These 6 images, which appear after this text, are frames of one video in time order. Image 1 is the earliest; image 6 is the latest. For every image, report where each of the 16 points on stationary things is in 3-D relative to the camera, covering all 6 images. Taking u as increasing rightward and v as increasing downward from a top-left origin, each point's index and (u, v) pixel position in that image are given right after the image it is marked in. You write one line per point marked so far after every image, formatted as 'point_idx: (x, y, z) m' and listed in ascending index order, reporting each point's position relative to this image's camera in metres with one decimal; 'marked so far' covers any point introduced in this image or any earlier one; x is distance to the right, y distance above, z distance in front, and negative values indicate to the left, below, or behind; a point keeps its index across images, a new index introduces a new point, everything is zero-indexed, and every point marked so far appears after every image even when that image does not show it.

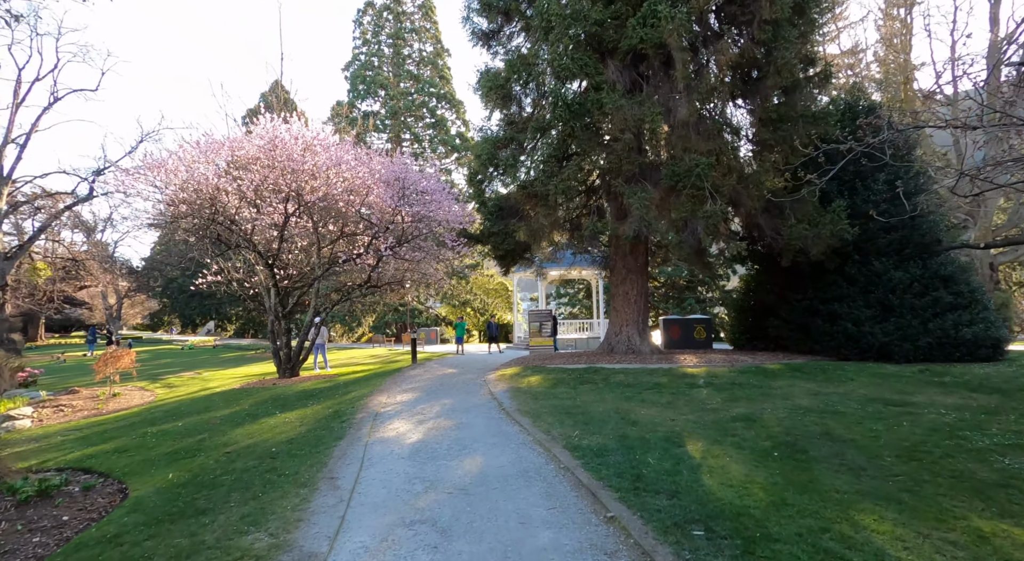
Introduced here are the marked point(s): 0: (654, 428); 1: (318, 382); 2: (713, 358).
0: (+1.8, -1.9, +7.0) m
1: (-5.4, -2.8, +14.8) m
2: (+5.1, -2.0, +13.7) m
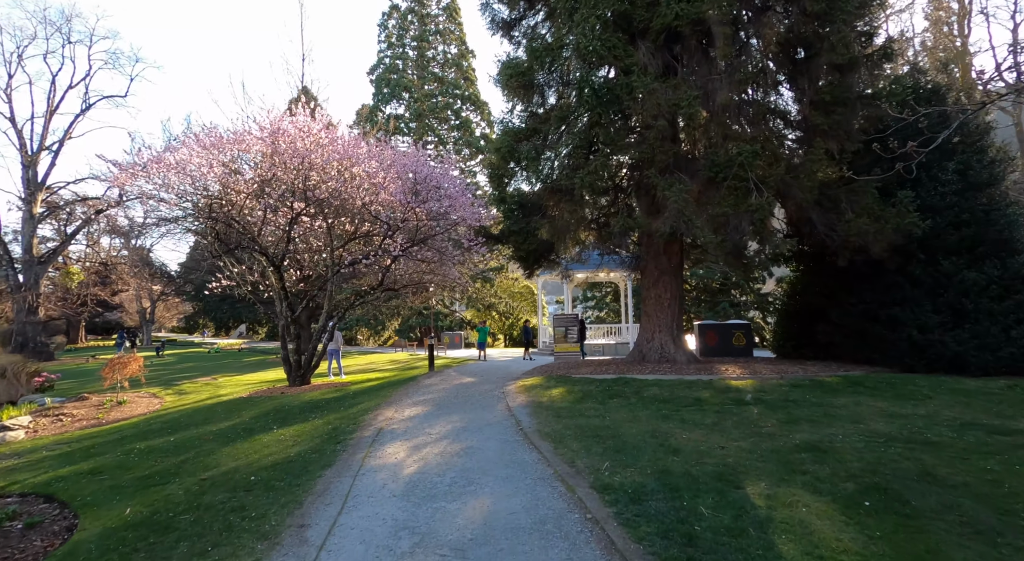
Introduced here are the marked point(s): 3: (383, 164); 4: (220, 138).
0: (+2.0, -1.9, +5.8) m
1: (-4.8, -2.9, +13.9) m
2: (+5.6, -2.0, +12.3) m
3: (-4.0, +3.6, +15.9) m
4: (-7.6, +3.7, +14.0) m
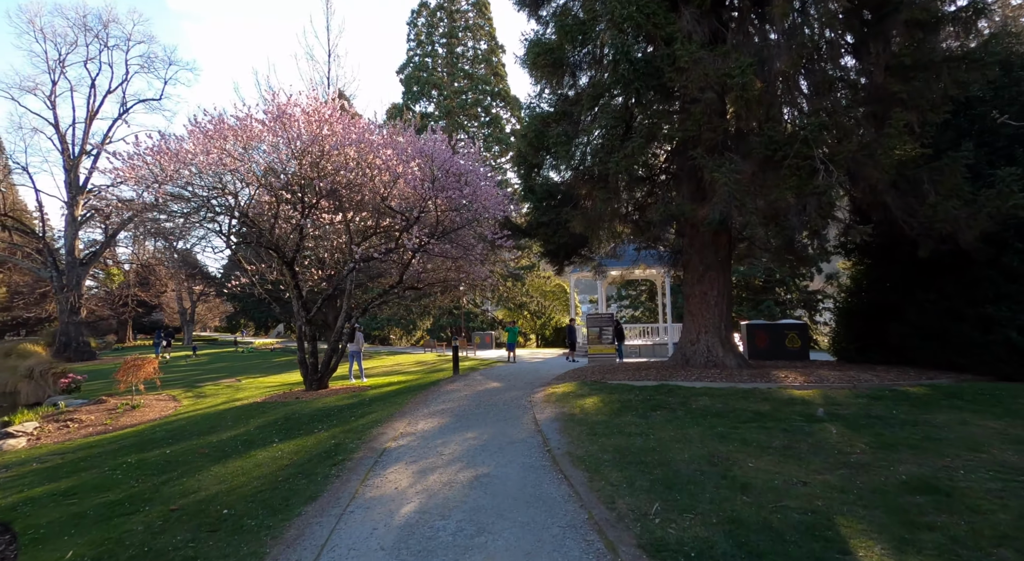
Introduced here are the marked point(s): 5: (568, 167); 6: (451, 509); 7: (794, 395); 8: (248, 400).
0: (+2.2, -1.8, +4.5) m
1: (-4.1, -2.8, +13.0) m
2: (+6.2, -1.9, +10.7) m
3: (-3.2, +3.7, +15.0) m
4: (-7.0, +3.7, +13.3) m
5: (+1.4, +2.8, +13.0) m
6: (-0.5, -2.0, +4.7) m
7: (+4.7, -1.9, +9.0) m
8: (-7.2, -3.3, +14.8) m
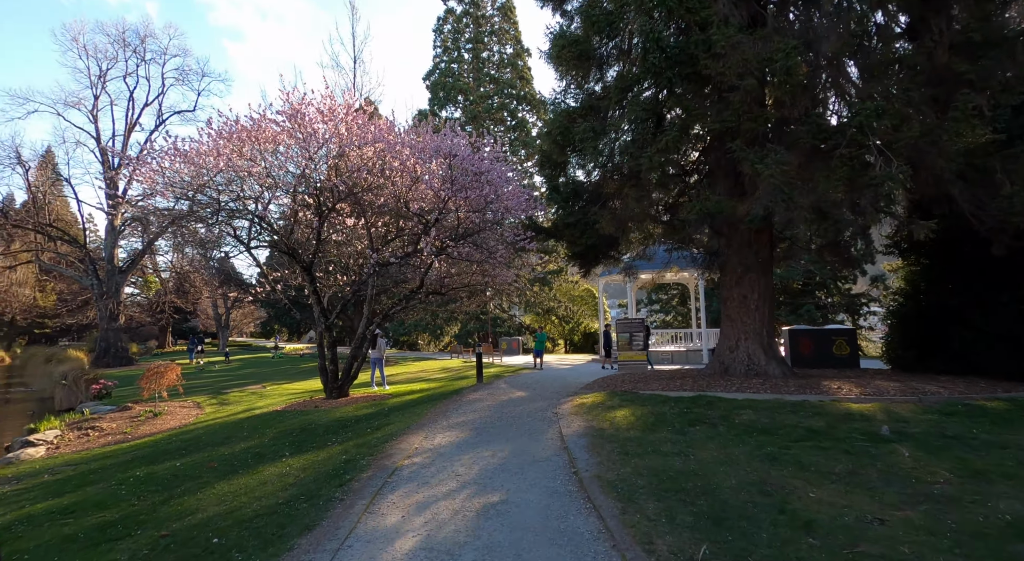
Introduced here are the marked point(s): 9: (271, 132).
0: (+2.4, -1.8, +3.7) m
1: (-3.5, -3.0, +12.5) m
2: (+6.7, -1.9, +9.8) m
3: (-2.5, +3.5, +14.5) m
4: (-6.4, +3.6, +13.1) m
5: (+1.9, +2.7, +12.3) m
6: (-0.4, -2.0, +4.1) m
7: (+5.1, -1.9, +8.1) m
8: (-6.5, -3.4, +14.5) m
9: (-5.8, +3.6, +12.8) m
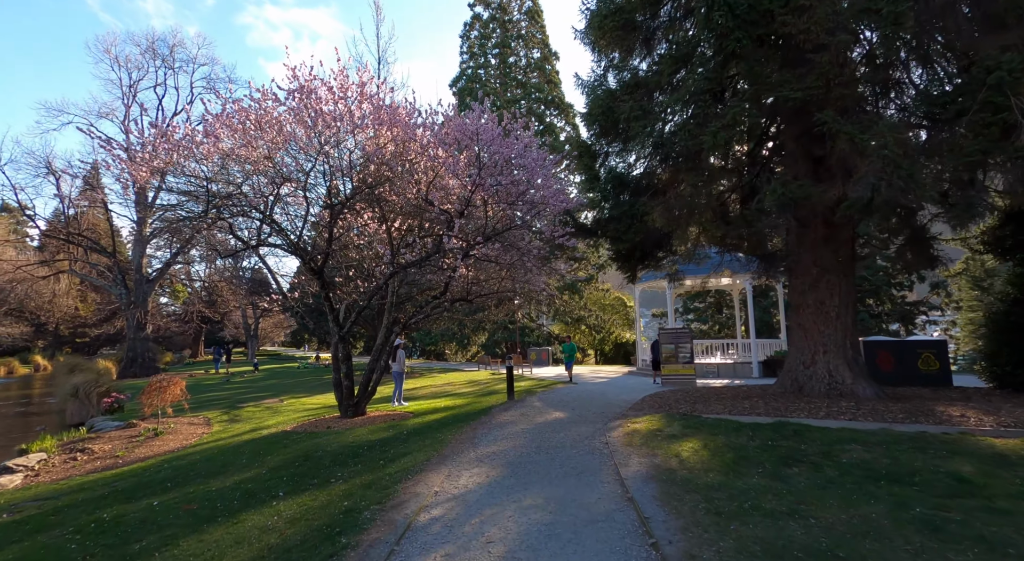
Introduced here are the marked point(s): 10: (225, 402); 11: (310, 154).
0: (+2.7, -1.8, +2.0) m
1: (-2.8, -3.1, +11.0) m
2: (+7.3, -1.9, +7.8) m
3: (-1.7, +3.4, +13.1) m
4: (-5.6, +3.5, +11.8) m
5: (+2.6, +2.6, +10.7) m
6: (0.0, -1.9, +2.4) m
7: (+5.6, -1.9, +6.3) m
8: (-5.7, -3.6, +13.1) m
9: (-5.0, +3.5, +11.5) m
10: (-10.5, -4.4, +19.6) m
11: (-4.4, +2.7, +11.7) m
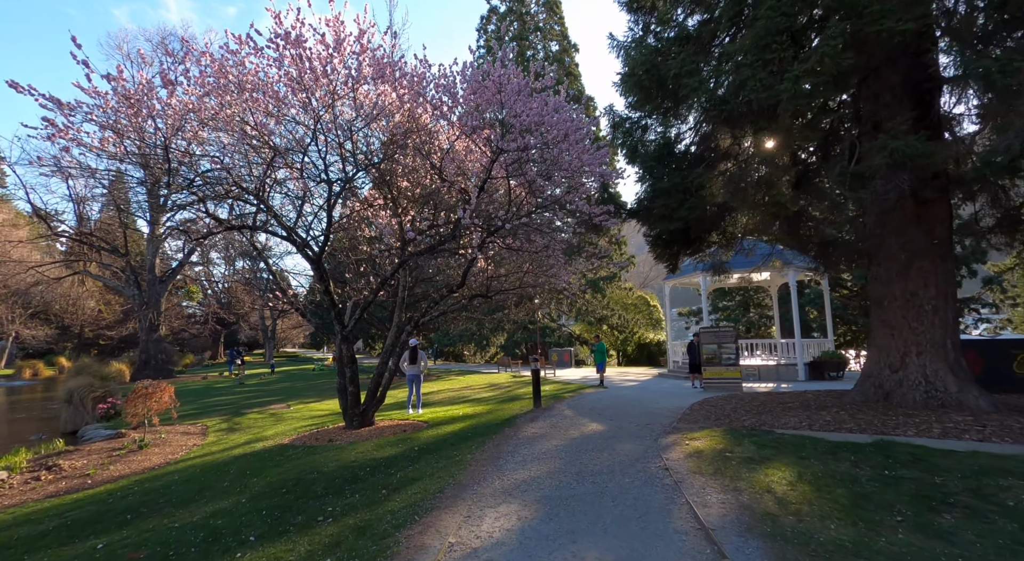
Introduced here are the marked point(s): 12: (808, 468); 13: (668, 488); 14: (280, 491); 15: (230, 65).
0: (+2.9, -1.5, +0.3) m
1: (-2.3, -2.9, +9.5) m
2: (+7.7, -1.7, +5.9) m
3: (-1.1, +3.6, +11.5) m
4: (-5.1, +3.6, +10.4) m
5: (+3.1, +2.8, +9.0) m
6: (+0.2, -1.7, +0.8) m
7: (+6.0, -1.7, +4.4) m
8: (-5.1, -3.4, +11.7) m
9: (-4.5, +3.6, +10.1) m
10: (-9.7, -4.3, +18.3) m
11: (-3.9, +2.9, +10.2) m
12: (+3.2, -2.0, +5.9) m
13: (+1.6, -2.2, +5.6) m
14: (-3.0, -2.7, +6.9) m
15: (-5.2, +3.8, +10.4) m
